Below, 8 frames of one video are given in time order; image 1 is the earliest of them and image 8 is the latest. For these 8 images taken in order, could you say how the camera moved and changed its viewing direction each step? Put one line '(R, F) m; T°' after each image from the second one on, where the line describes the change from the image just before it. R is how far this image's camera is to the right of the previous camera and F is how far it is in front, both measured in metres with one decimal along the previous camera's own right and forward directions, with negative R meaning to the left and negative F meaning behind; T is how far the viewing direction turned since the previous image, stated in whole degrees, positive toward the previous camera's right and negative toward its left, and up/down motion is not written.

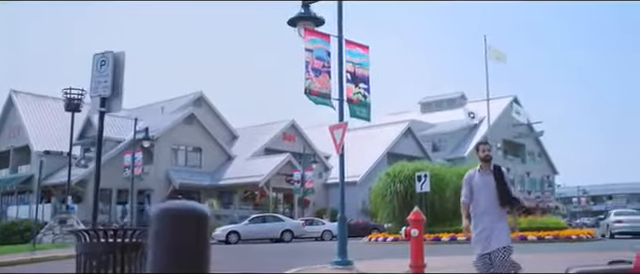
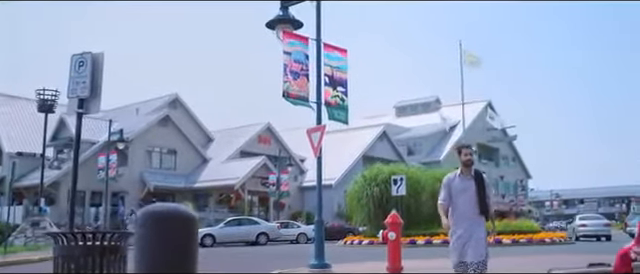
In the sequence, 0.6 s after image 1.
(0.0, 0.0) m; +2°
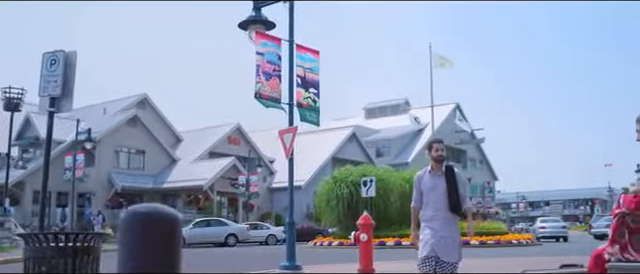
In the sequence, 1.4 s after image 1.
(0.0, 0.0) m; +2°
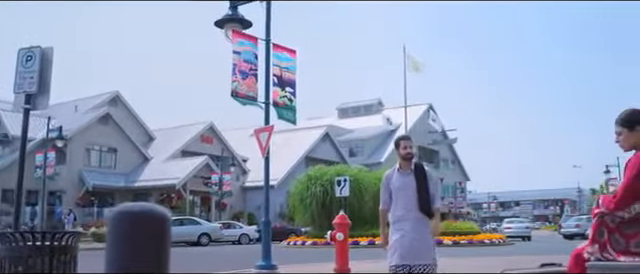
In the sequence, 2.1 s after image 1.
(0.0, 0.0) m; +2°
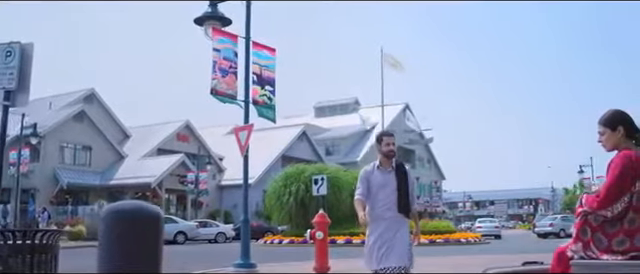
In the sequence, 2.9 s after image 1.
(0.0, 0.0) m; +2°
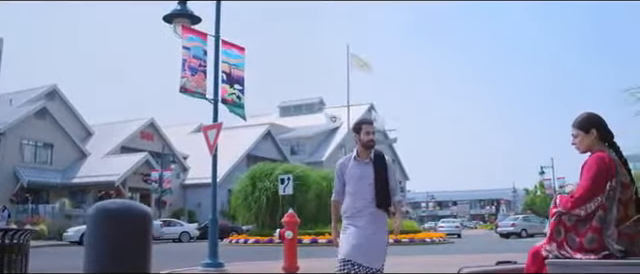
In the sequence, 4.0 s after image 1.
(+1.4, +0.2) m; -7°
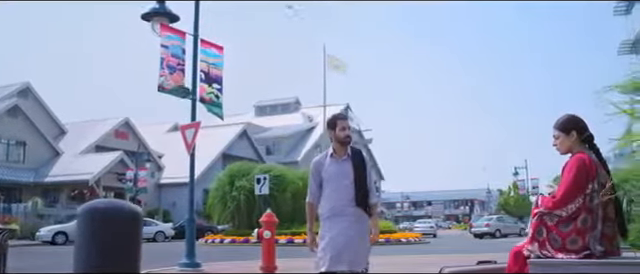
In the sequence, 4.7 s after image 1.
(0.0, +0.1) m; +2°
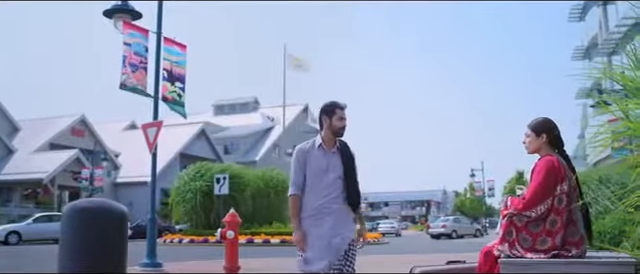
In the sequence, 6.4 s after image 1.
(+0.6, +0.1) m; -1°
